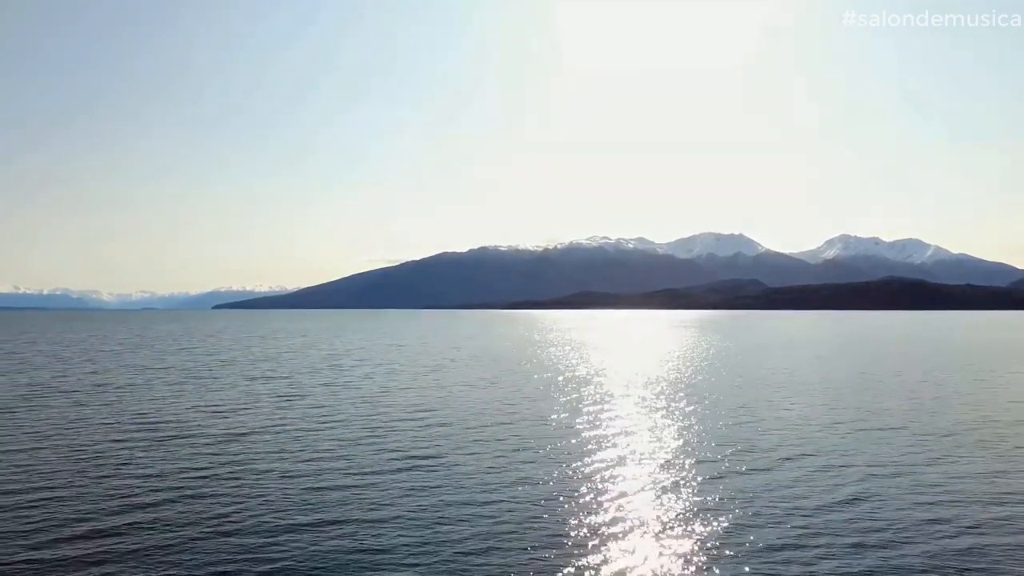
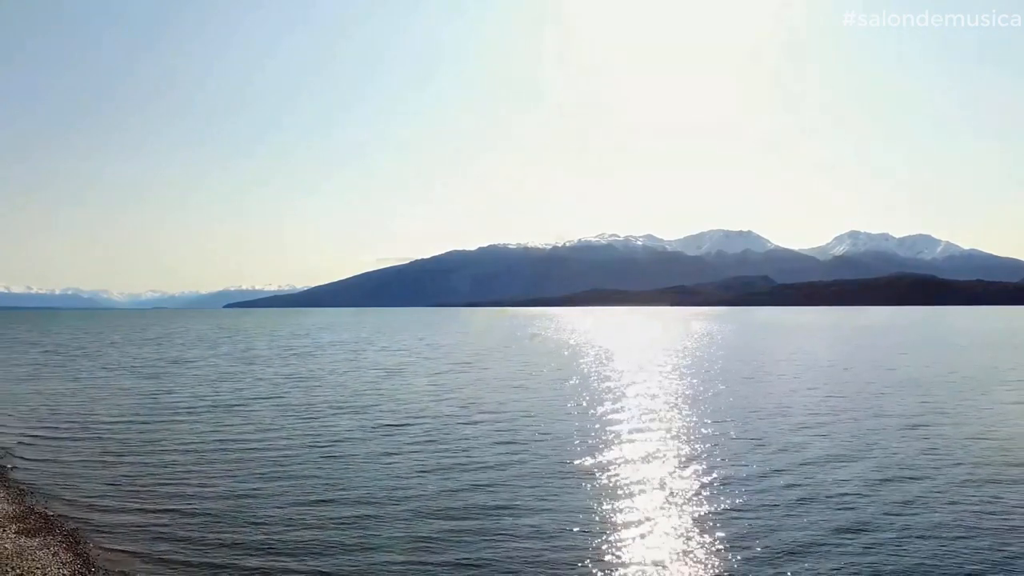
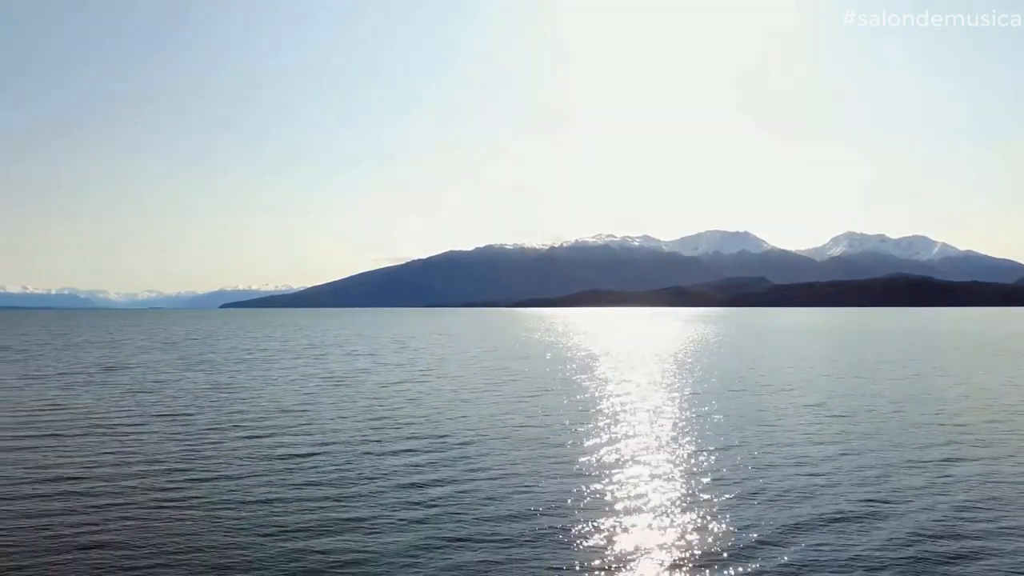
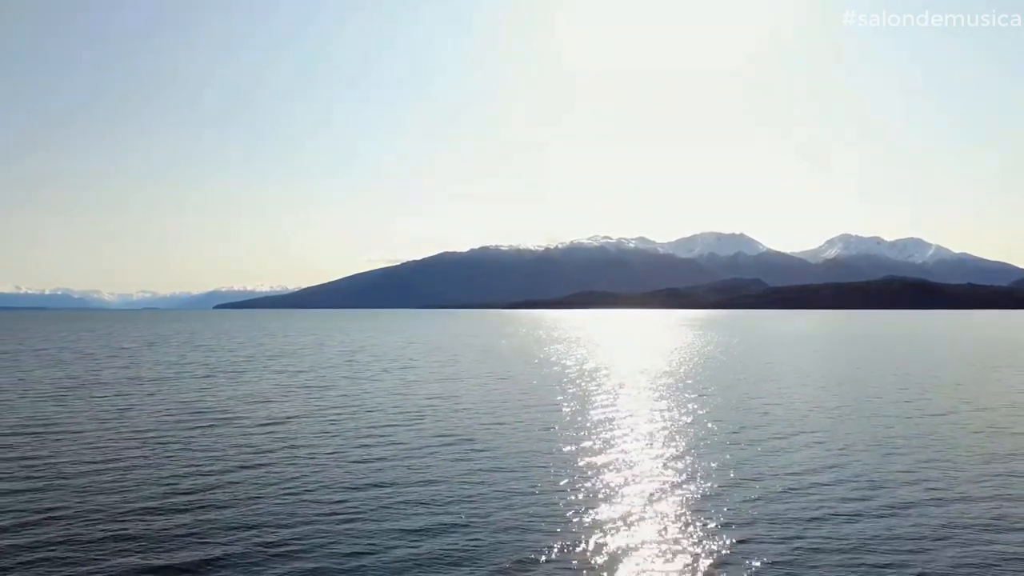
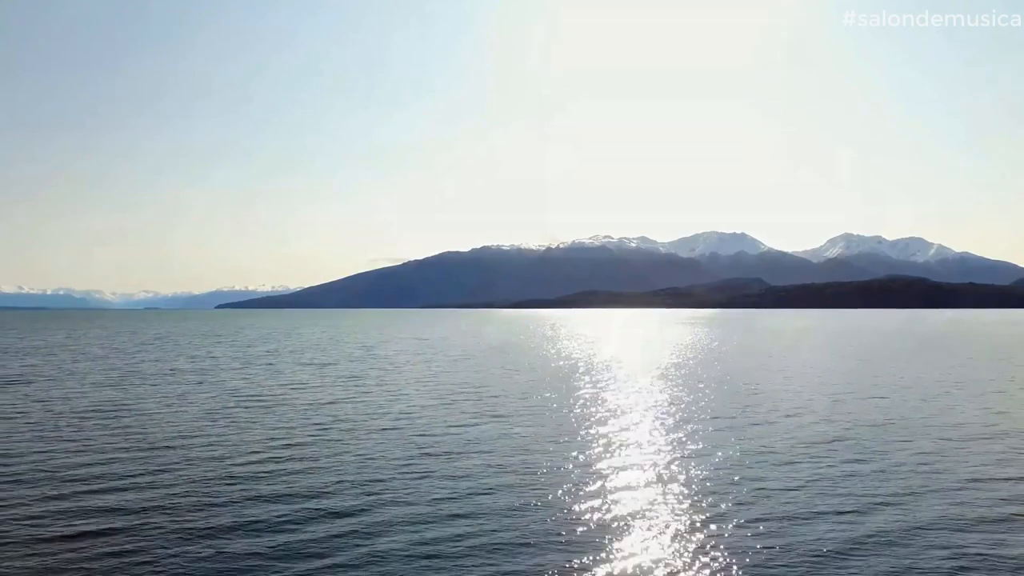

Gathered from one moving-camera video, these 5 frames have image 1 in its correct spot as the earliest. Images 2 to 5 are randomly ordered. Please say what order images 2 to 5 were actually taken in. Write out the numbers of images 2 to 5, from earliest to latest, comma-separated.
4, 5, 3, 2
